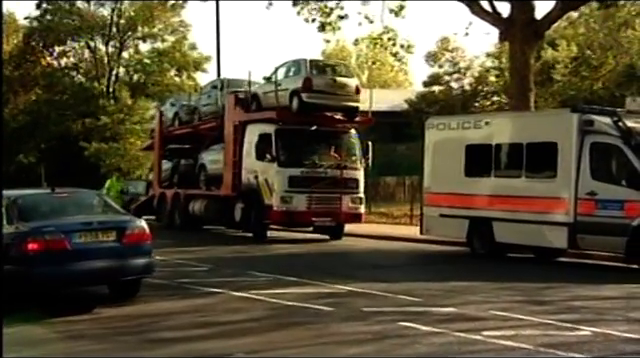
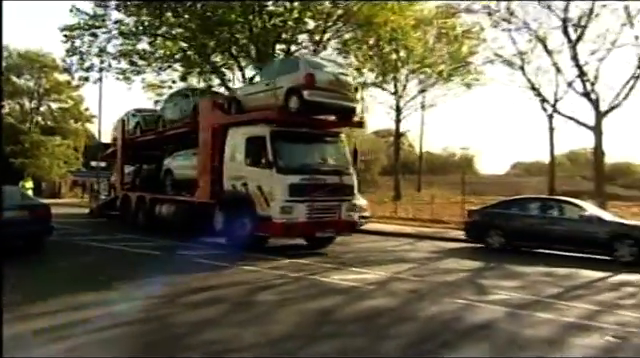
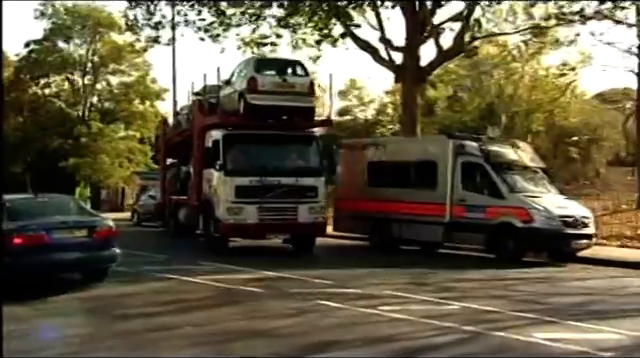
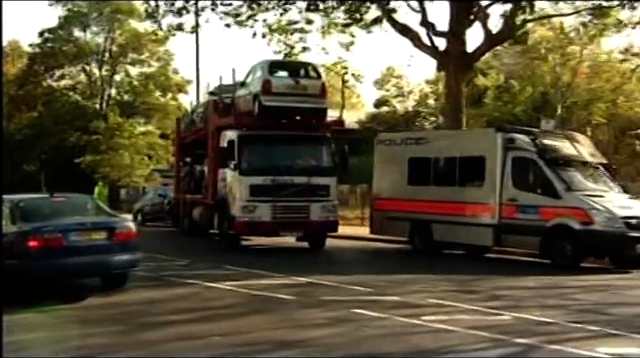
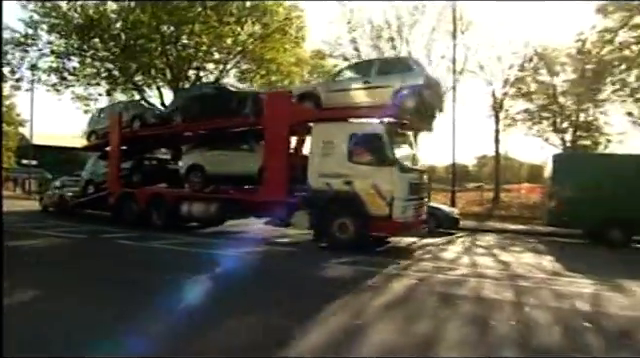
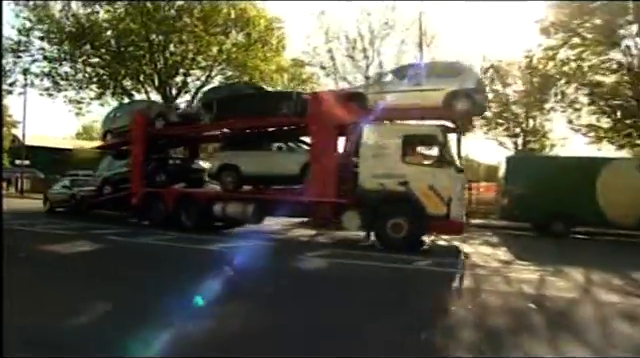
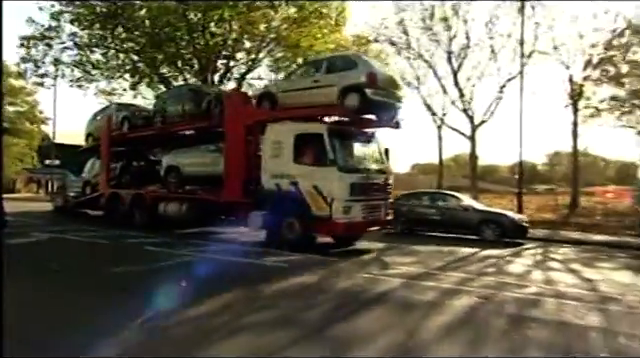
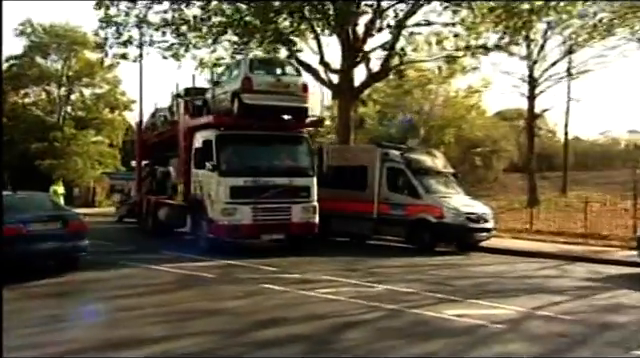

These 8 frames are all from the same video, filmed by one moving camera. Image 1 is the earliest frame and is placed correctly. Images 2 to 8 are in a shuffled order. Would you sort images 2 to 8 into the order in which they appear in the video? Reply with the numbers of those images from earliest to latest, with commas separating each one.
4, 3, 8, 2, 7, 5, 6
